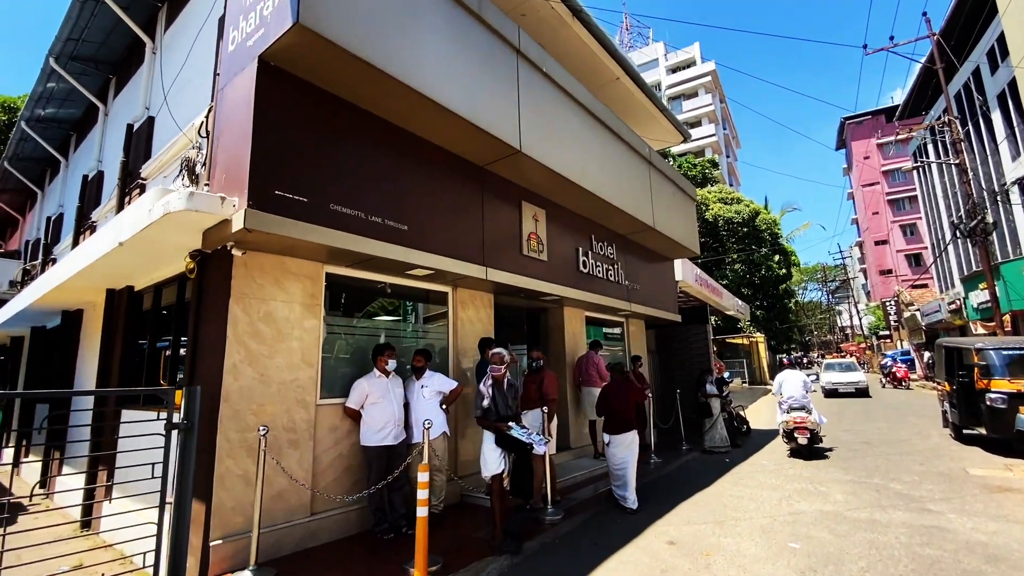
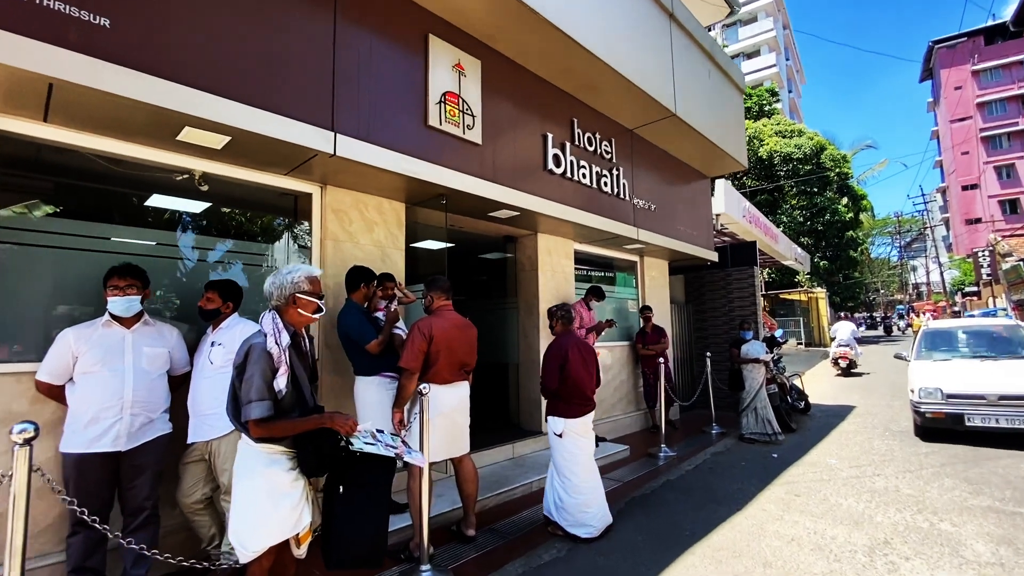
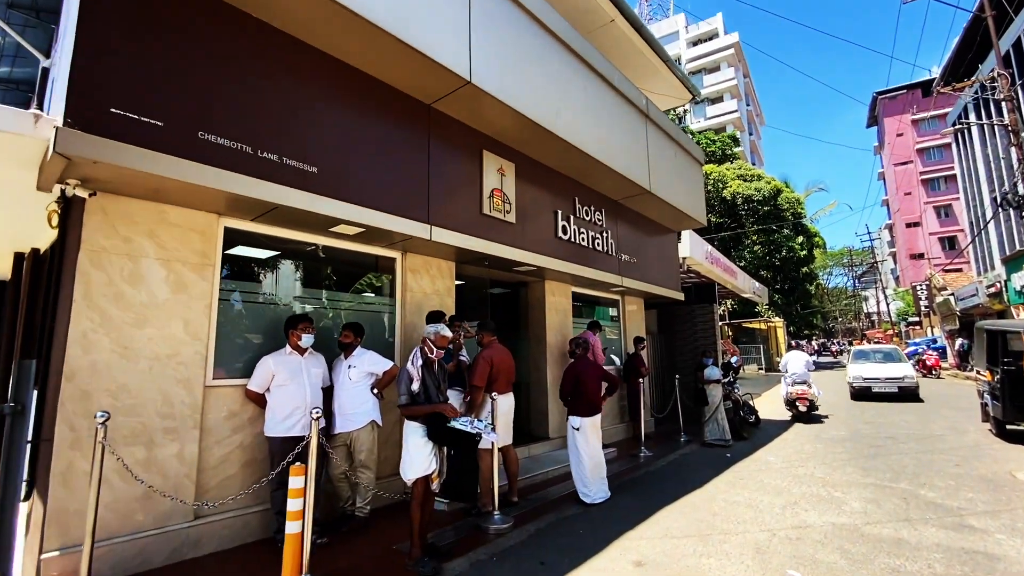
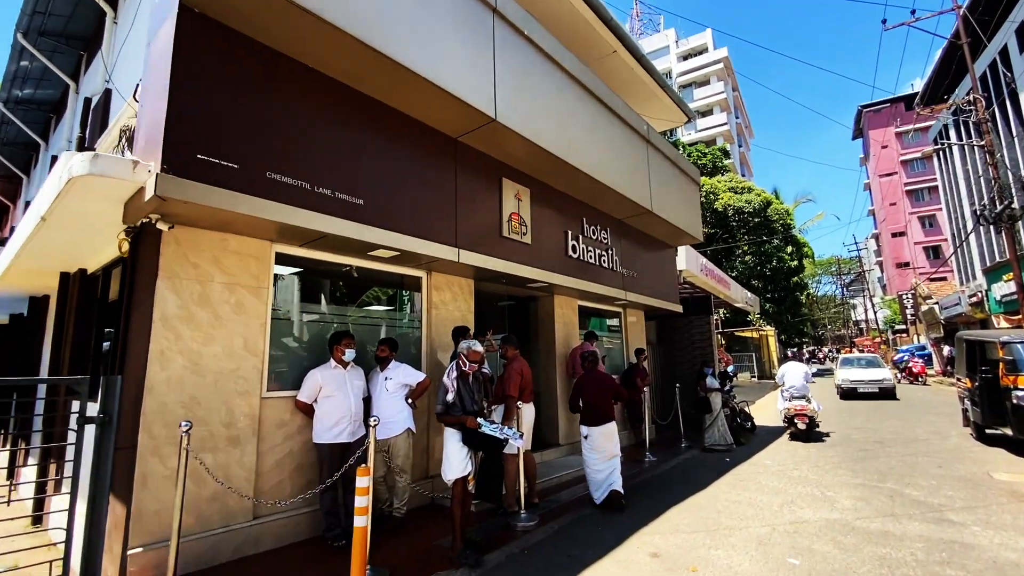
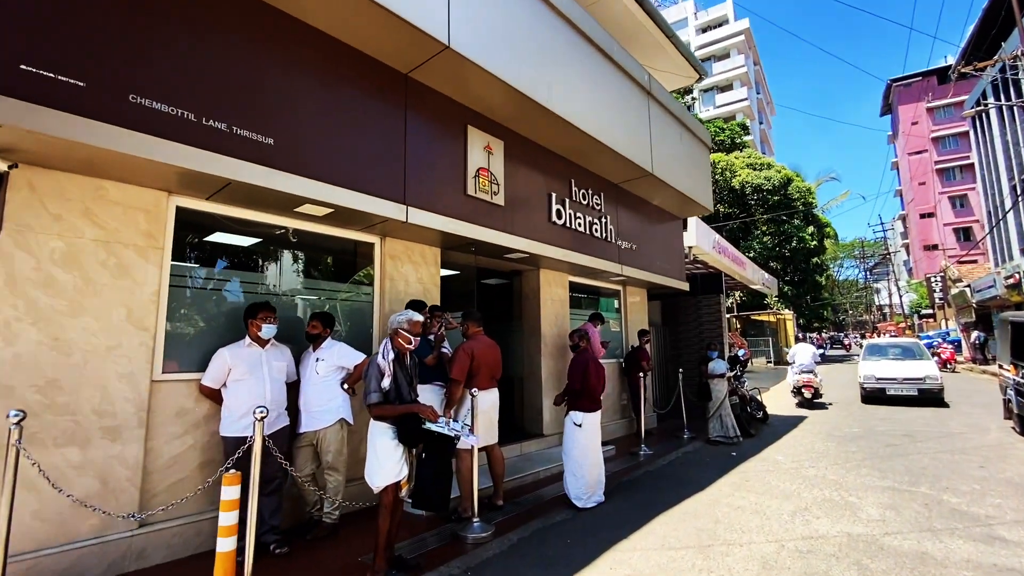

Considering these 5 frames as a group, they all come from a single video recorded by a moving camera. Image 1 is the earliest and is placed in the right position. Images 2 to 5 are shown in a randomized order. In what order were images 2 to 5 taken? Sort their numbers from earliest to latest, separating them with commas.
4, 3, 5, 2
